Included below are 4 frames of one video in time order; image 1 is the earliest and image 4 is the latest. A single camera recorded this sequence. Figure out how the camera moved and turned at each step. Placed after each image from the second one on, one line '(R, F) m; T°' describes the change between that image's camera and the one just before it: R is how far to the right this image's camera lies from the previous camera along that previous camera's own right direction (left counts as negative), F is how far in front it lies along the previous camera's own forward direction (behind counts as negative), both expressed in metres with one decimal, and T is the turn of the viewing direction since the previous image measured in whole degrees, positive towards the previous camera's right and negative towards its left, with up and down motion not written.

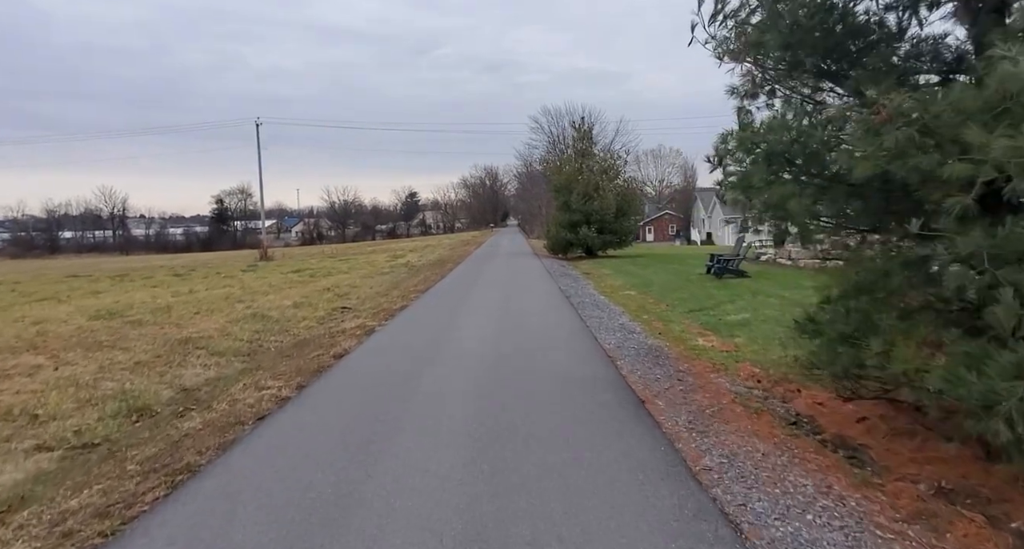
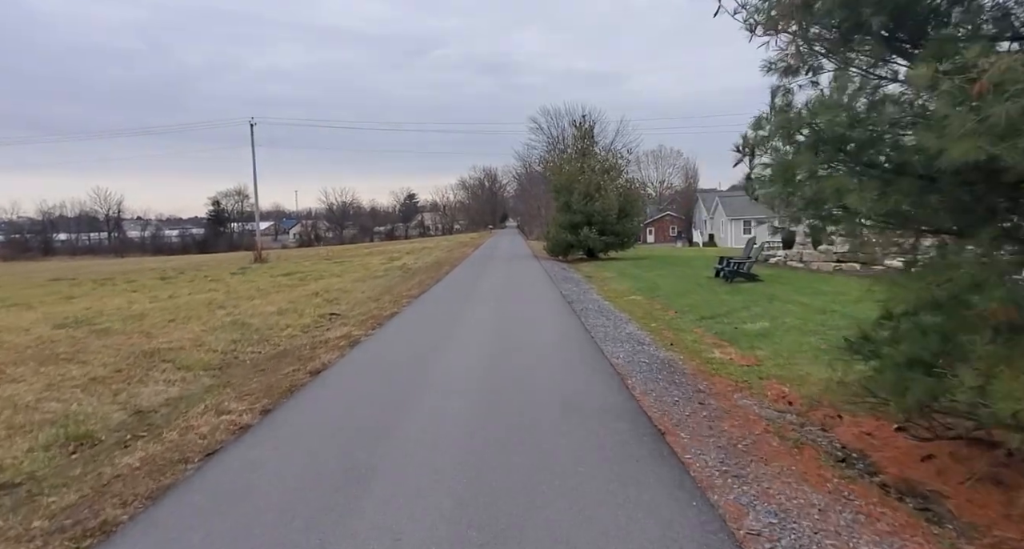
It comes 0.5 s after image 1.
(0.0, +0.8) m; 0°
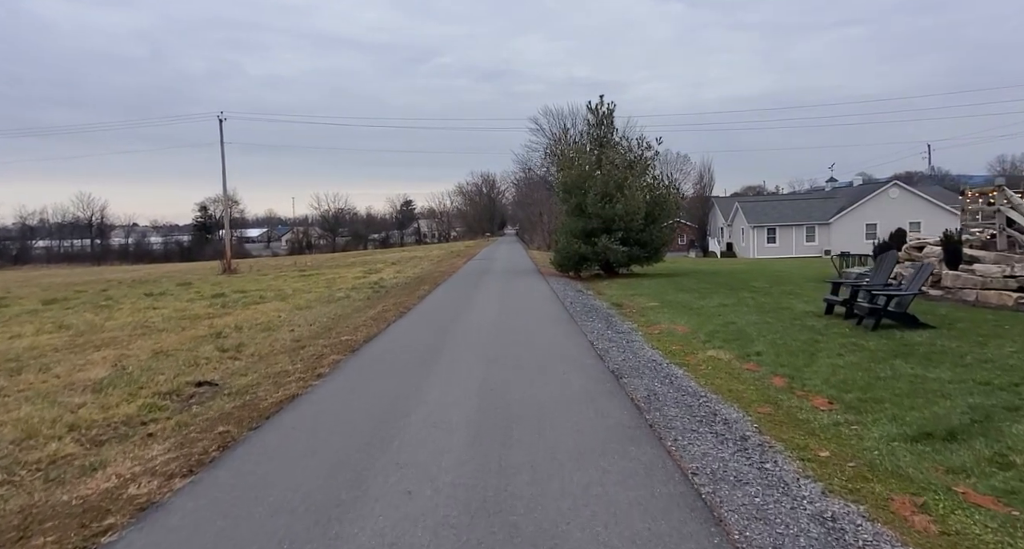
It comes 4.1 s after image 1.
(0.0, +6.0) m; 0°
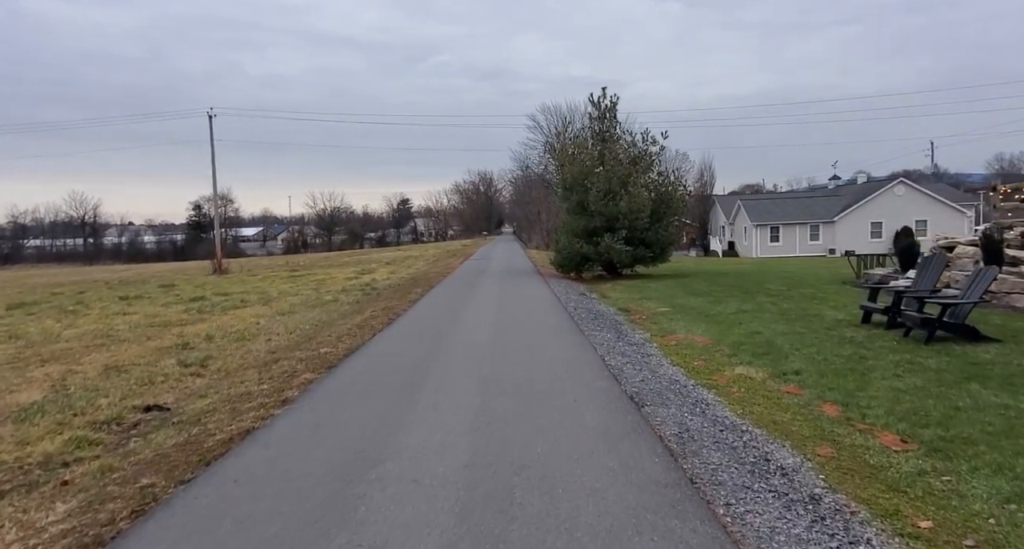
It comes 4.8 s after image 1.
(0.0, +1.2) m; 0°
